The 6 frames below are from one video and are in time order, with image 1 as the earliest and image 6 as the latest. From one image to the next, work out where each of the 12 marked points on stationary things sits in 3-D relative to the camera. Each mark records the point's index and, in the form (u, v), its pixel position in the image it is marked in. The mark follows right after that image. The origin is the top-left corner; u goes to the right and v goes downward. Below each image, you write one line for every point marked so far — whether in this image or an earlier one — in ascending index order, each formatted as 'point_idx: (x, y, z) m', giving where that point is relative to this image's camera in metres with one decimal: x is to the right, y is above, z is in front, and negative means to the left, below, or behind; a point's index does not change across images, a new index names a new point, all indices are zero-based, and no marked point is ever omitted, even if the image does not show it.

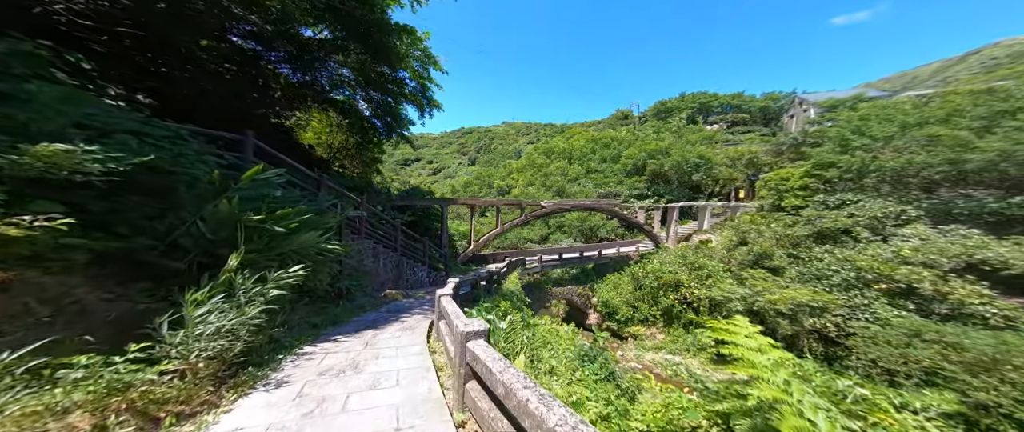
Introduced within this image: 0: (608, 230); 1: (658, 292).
0: (+5.4, -0.9, +15.2) m
1: (+5.5, -2.8, +10.3) m
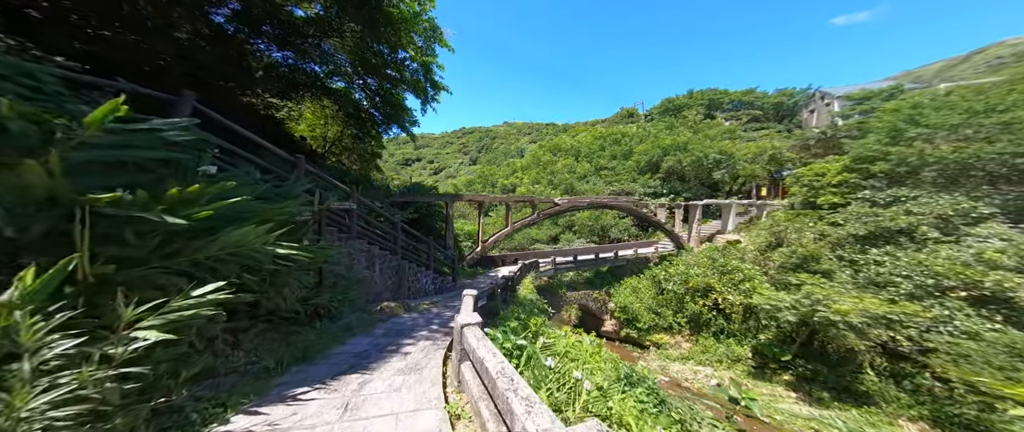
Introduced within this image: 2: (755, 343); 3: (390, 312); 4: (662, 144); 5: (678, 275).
0: (+5.8, -0.8, +14.3) m
1: (+5.9, -2.8, +9.4) m
2: (+6.9, -3.5, +7.8) m
3: (-1.6, -1.3, +3.7) m
4: (+9.4, +4.5, +17.1) m
5: (+6.0, -2.1, +9.8) m
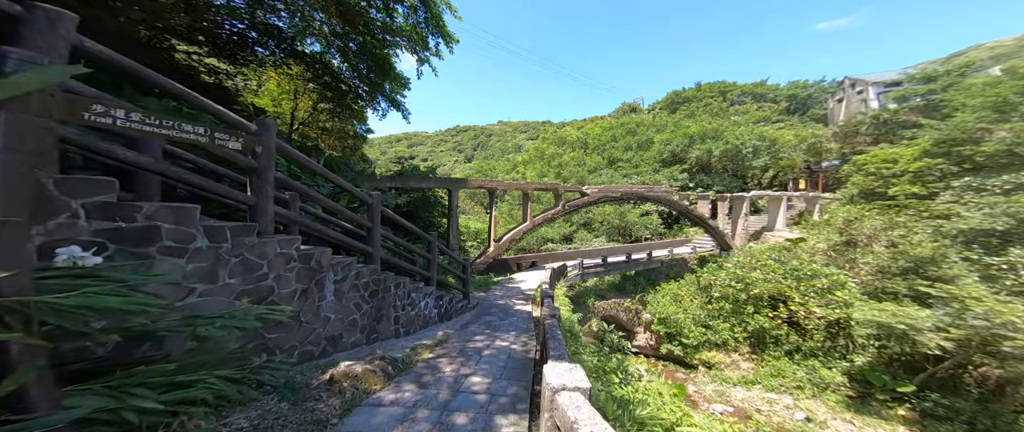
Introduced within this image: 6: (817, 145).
0: (+6.2, -0.6, +12.6) m
1: (+6.4, -2.5, +7.6) m
2: (+7.4, -3.3, +6.0) m
3: (-1.0, -1.1, +1.7) m
4: (+9.7, +4.7, +15.4) m
5: (+6.5, -1.9, +8.1) m
6: (+15.9, +3.8, +14.5) m
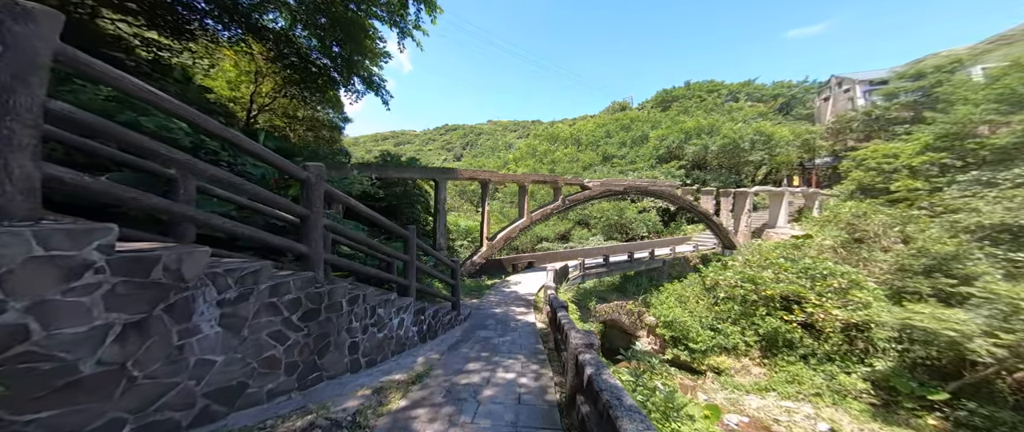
0: (+5.8, -0.5, +12.1) m
1: (+6.3, -2.4, +7.1) m
2: (+7.3, -3.2, +5.6) m
3: (-0.9, -1.0, +1.0) m
4: (+9.2, +4.8, +15.1) m
5: (+6.3, -1.7, +7.6) m
6: (+15.5, +3.9, +14.4) m
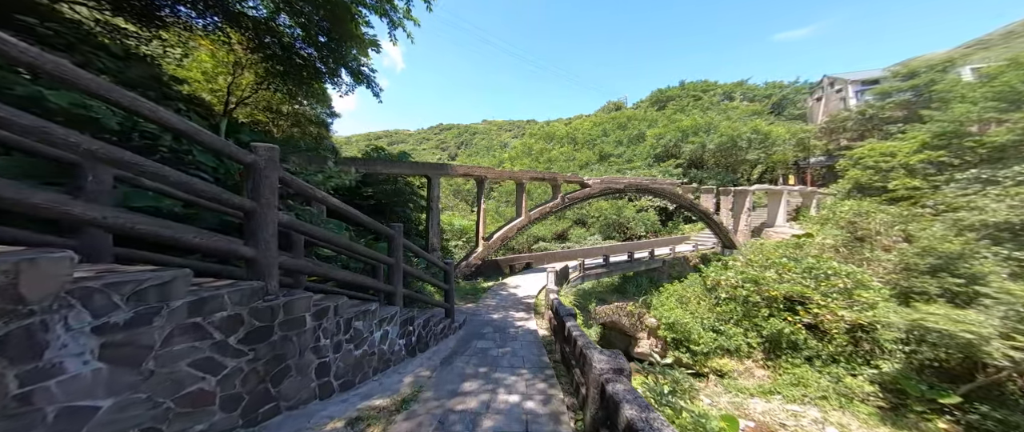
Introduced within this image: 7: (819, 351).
0: (+5.7, -0.4, +11.9) m
1: (+6.2, -2.4, +7.0) m
2: (+7.3, -3.1, +5.5) m
3: (-0.9, -0.9, +0.7) m
4: (+9.0, +4.9, +15.0) m
5: (+6.2, -1.7, +7.4) m
6: (+15.2, +4.0, +14.4) m
7: (+6.8, -3.0, +6.2) m
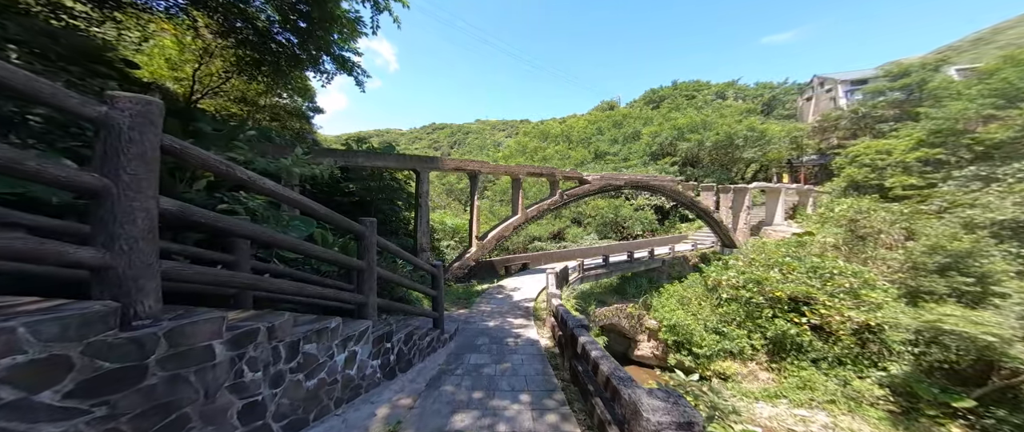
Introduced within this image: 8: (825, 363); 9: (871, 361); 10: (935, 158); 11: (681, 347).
0: (+5.4, -0.4, +11.7) m
1: (+6.1, -2.3, +6.7) m
2: (+7.2, -3.1, +5.3) m
3: (-0.8, -0.9, +0.3) m
4: (+8.7, +4.9, +14.8) m
5: (+6.1, -1.6, +7.2) m
6: (+14.9, +4.0, +14.4) m
7: (+6.7, -2.9, +6.0) m
8: (+6.7, -3.1, +5.9) m
9: (+7.3, -3.0, +5.7) m
10: (+13.3, +1.8, +8.8) m
11: (+4.3, -3.3, +7.1) m
